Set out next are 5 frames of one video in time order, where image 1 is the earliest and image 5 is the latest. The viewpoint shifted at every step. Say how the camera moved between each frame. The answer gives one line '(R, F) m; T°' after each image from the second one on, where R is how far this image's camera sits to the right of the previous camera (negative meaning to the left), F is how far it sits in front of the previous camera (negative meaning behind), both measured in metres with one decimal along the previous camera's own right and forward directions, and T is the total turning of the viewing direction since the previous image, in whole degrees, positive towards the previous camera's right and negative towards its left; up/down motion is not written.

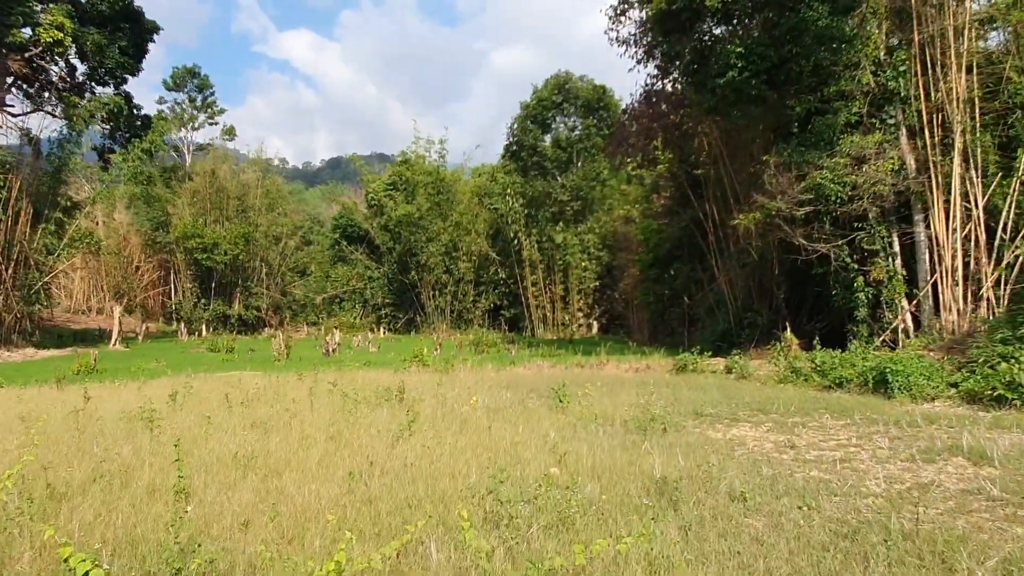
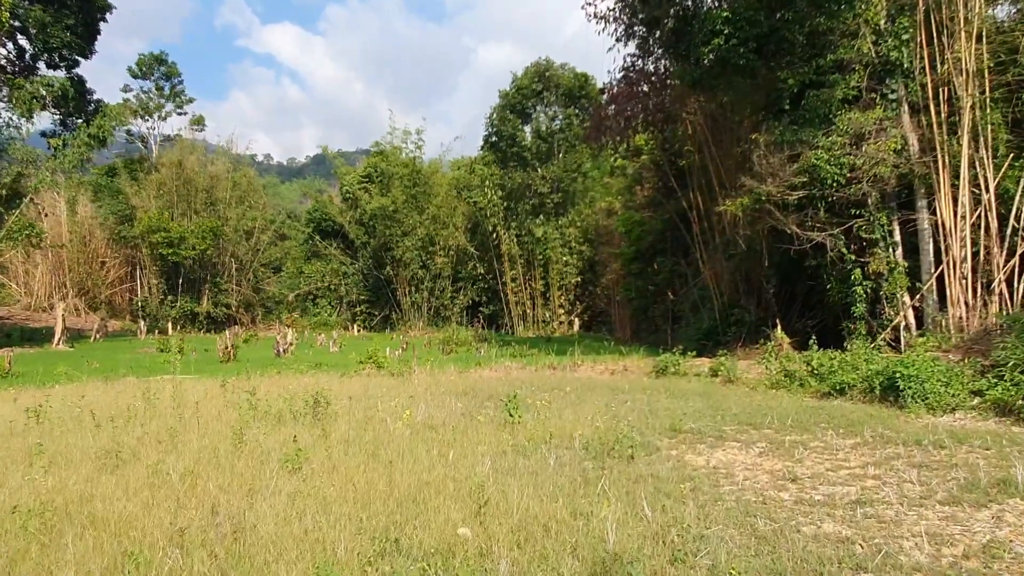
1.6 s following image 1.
(+0.3, +1.0) m; +1°
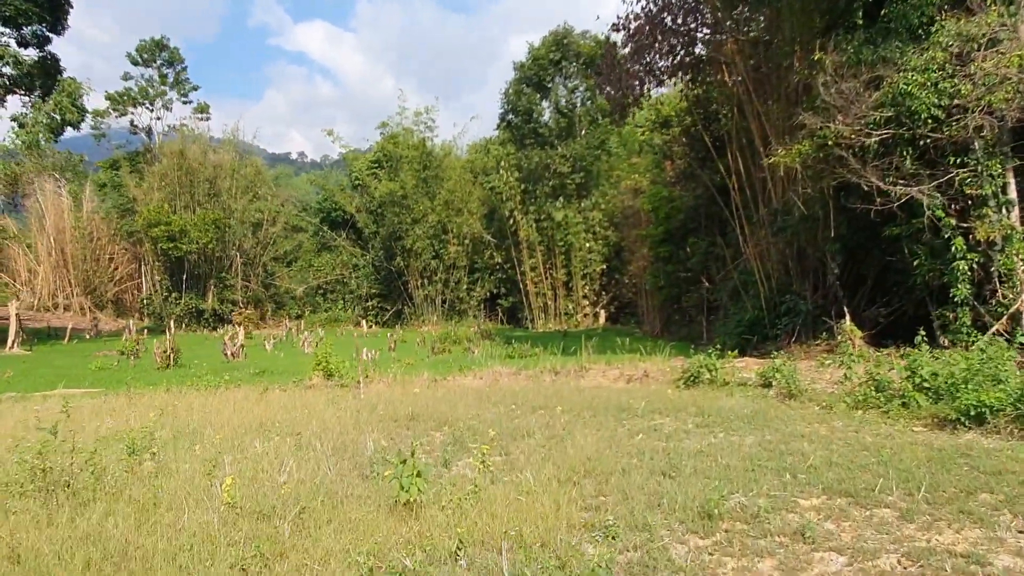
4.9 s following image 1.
(+0.5, +2.3) m; -3°
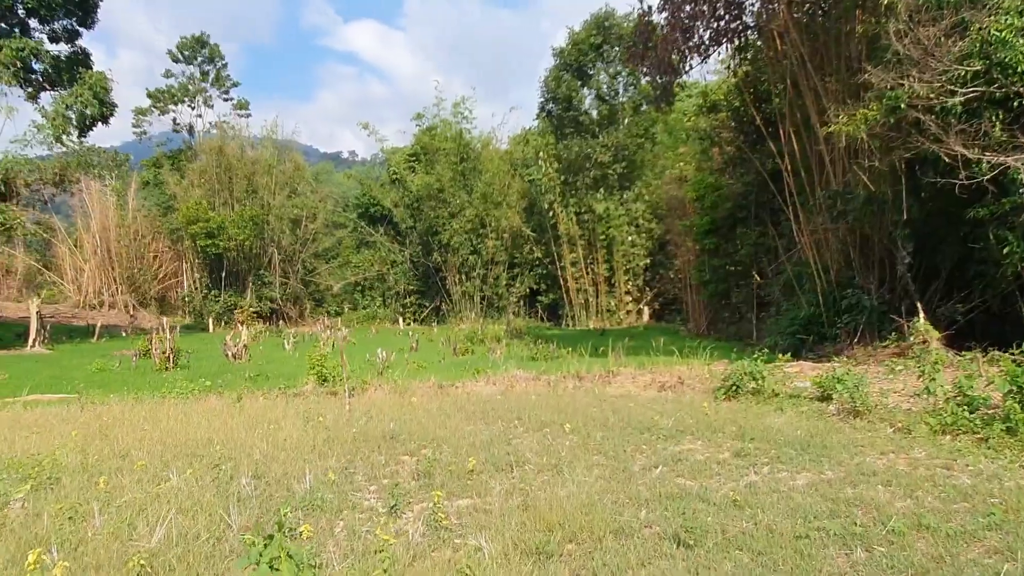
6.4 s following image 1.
(+0.3, +0.9) m; -4°
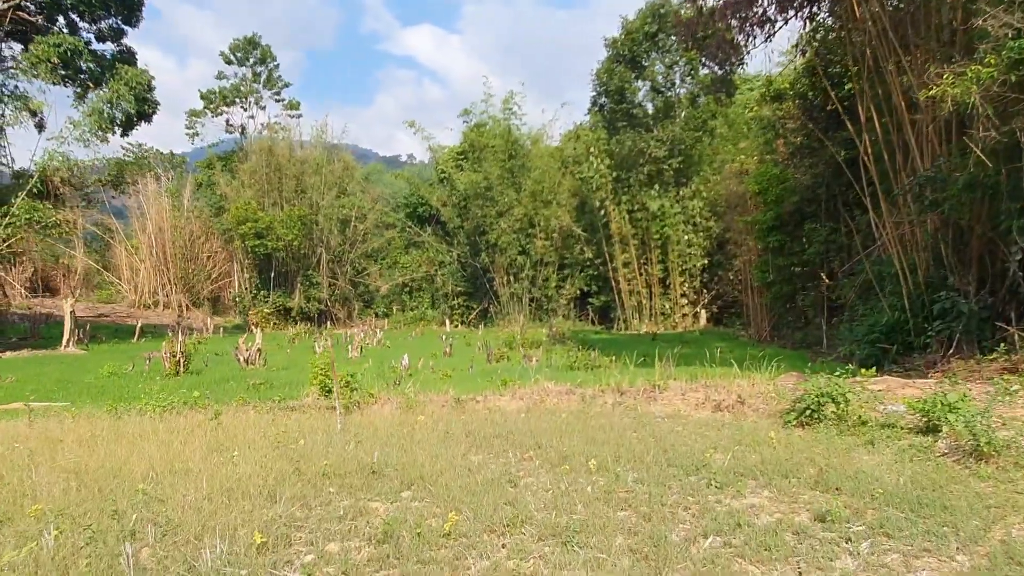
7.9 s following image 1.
(+0.2, +0.9) m; -4°
